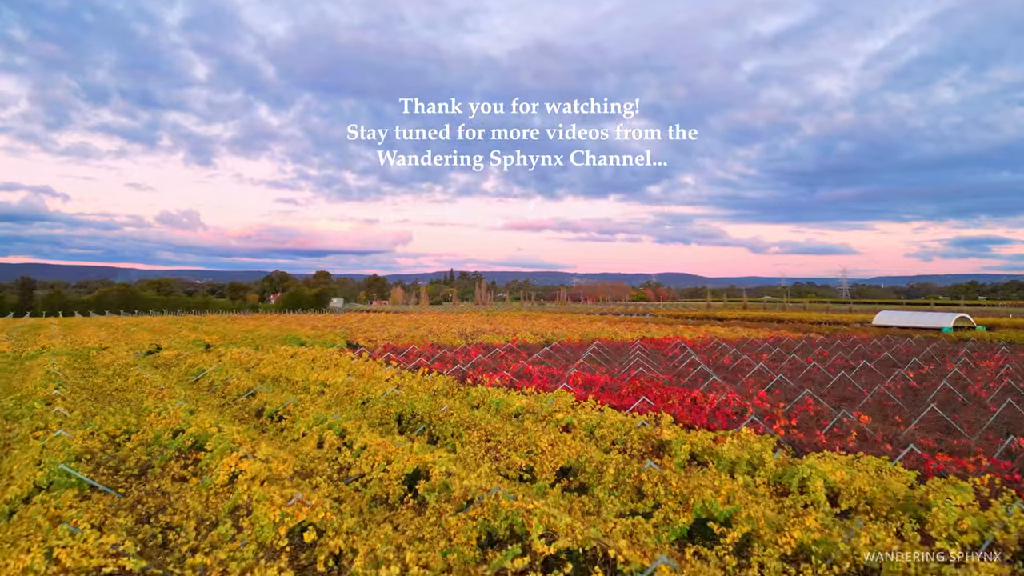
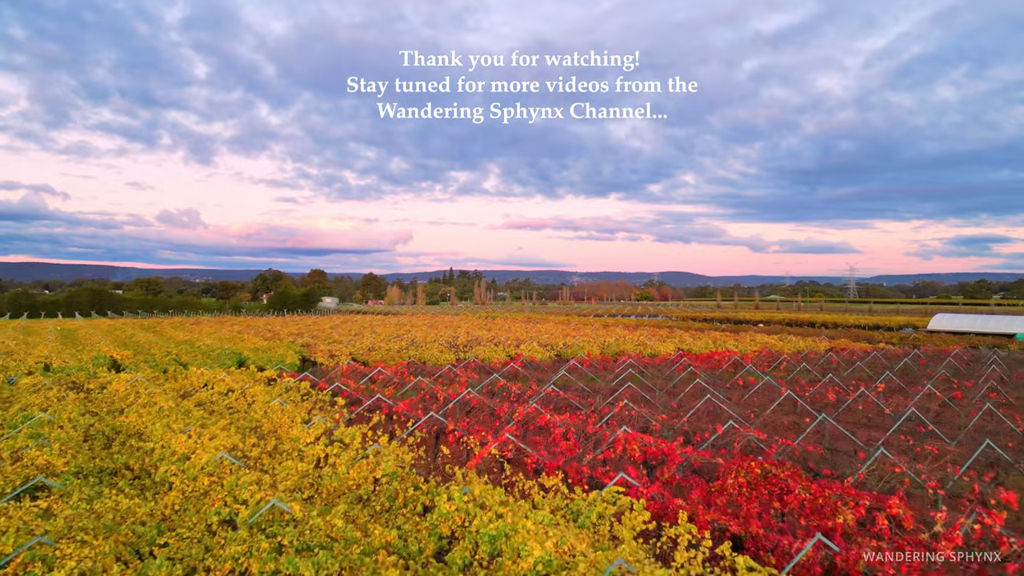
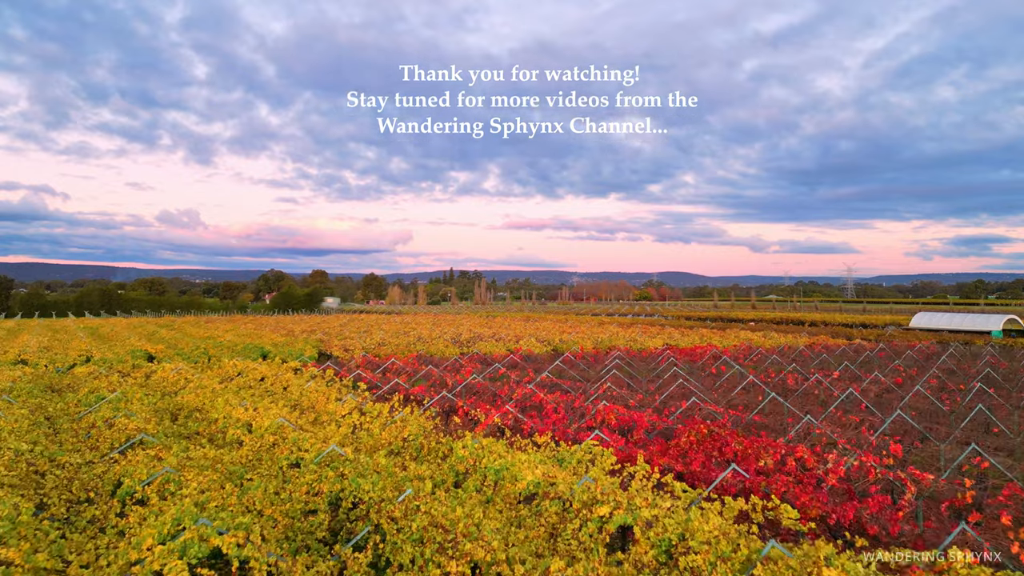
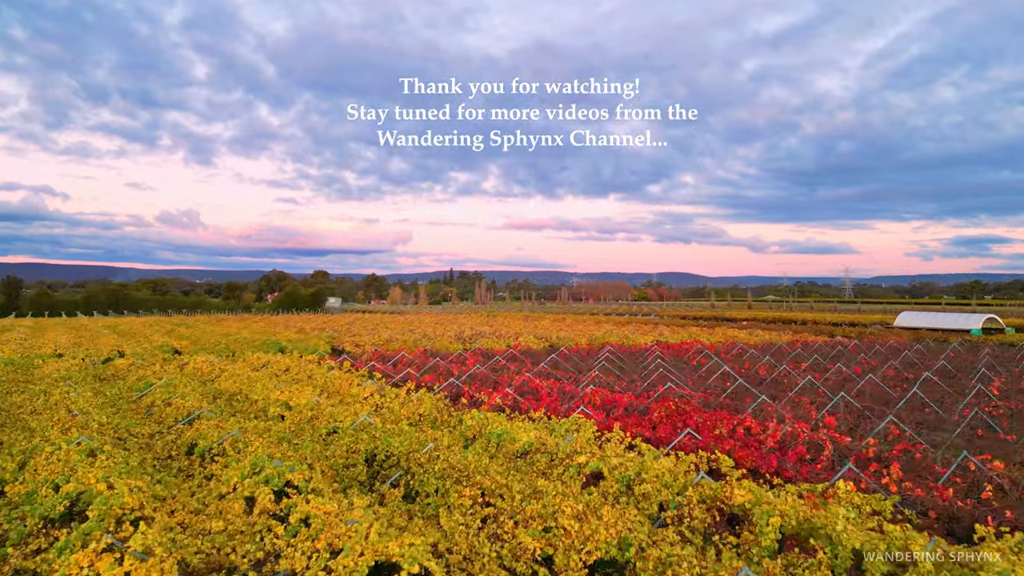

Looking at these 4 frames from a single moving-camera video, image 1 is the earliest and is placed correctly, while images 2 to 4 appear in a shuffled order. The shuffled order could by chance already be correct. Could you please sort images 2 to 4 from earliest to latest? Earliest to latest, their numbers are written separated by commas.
4, 3, 2
